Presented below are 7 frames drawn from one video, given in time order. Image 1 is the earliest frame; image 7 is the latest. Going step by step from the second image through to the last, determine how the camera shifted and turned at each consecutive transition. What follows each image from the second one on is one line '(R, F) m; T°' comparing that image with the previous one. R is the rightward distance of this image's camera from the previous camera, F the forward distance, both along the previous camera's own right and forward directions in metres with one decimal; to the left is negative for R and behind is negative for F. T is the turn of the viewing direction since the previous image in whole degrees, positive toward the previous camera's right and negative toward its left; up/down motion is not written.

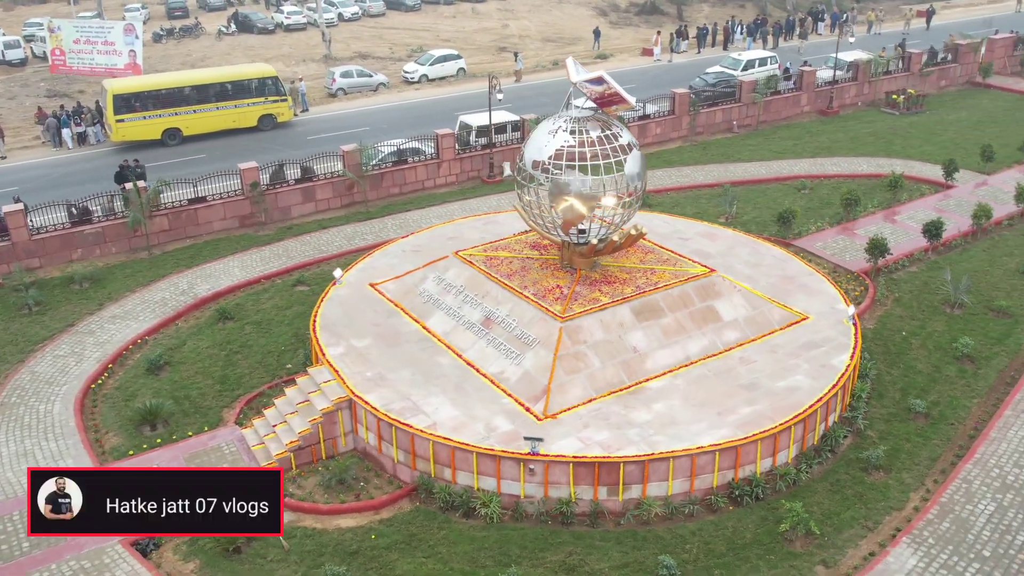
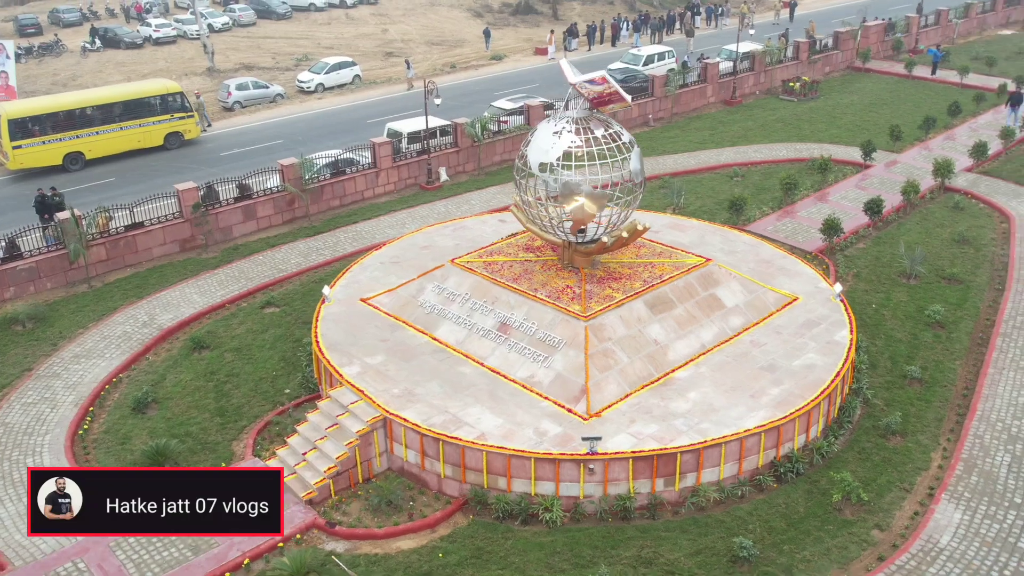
(-2.5, +0.2) m; +9°
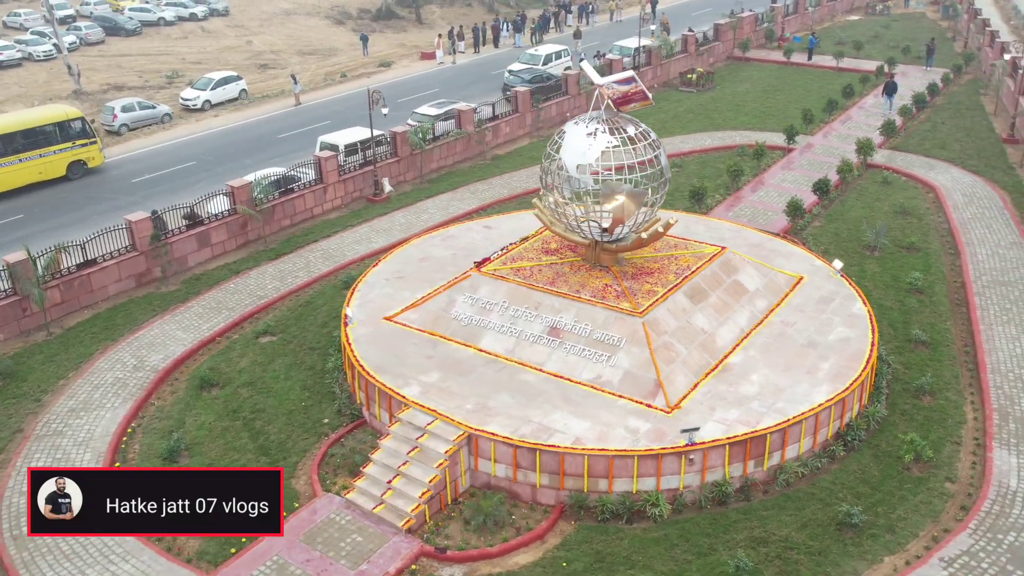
(-3.4, +0.4) m; +11°
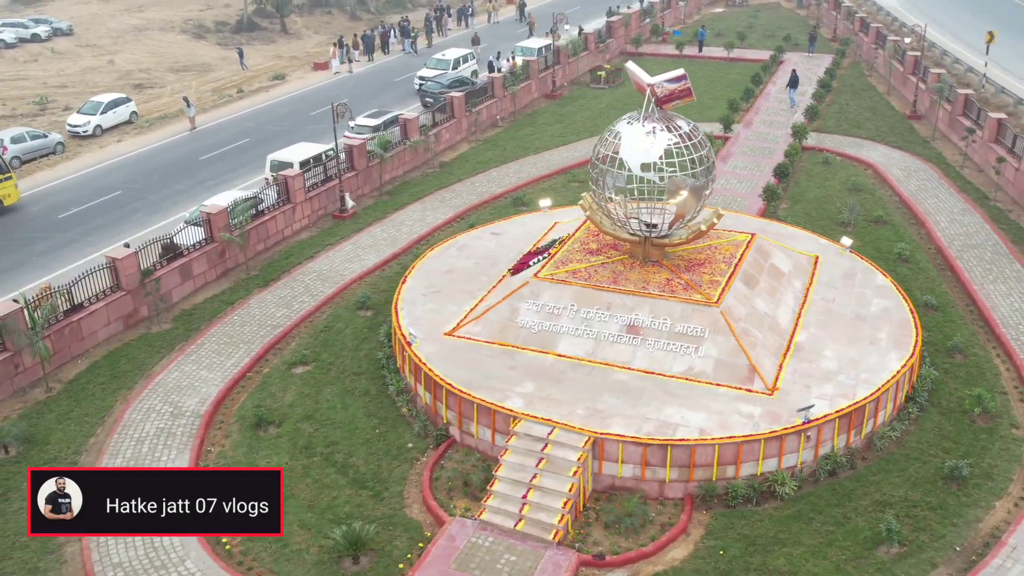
(-3.9, +0.4) m; +11°
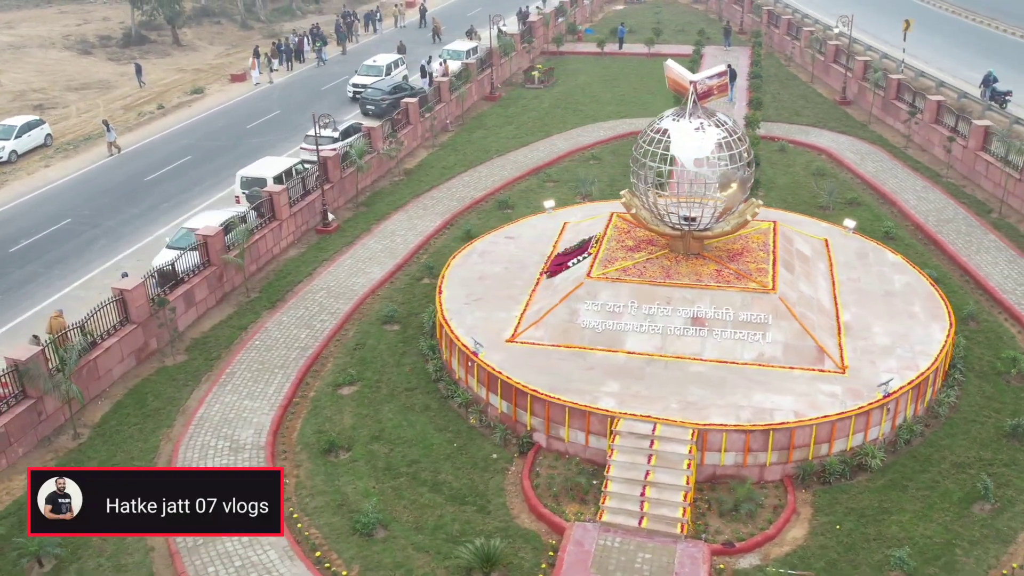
(-3.2, +0.3) m; +9°
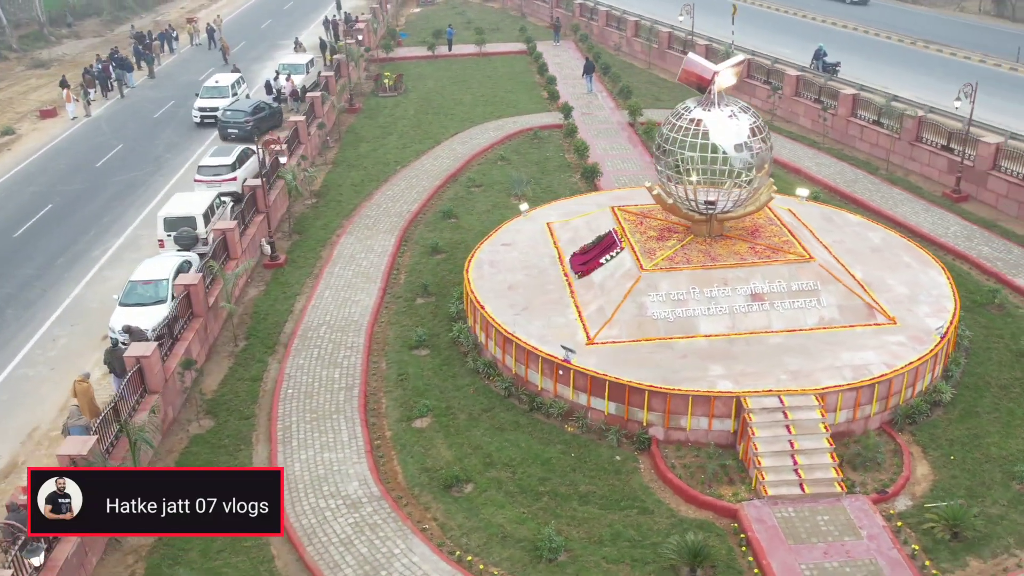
(-5.5, +0.9) m; +17°
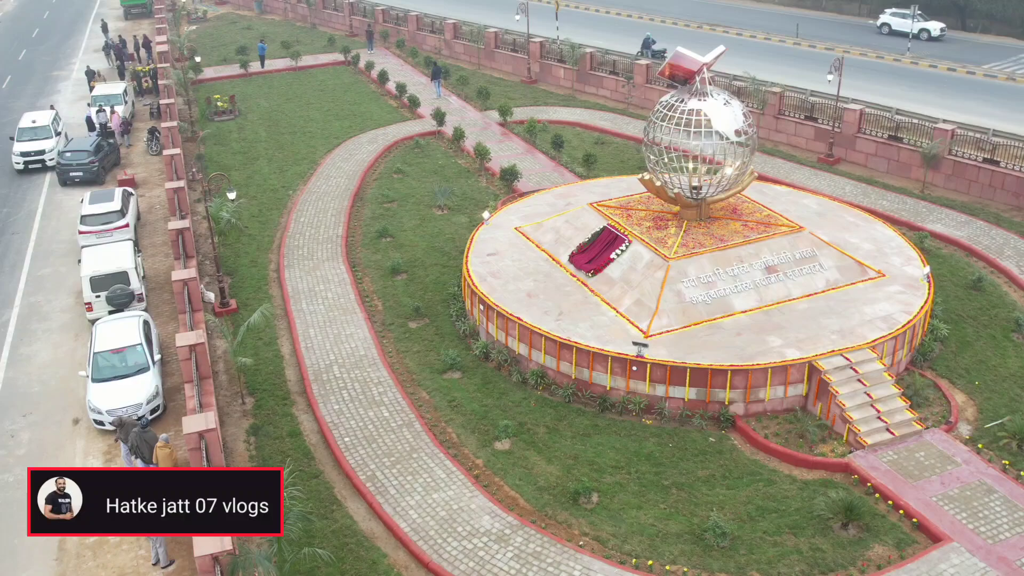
(-5.4, +1.0) m; +17°
